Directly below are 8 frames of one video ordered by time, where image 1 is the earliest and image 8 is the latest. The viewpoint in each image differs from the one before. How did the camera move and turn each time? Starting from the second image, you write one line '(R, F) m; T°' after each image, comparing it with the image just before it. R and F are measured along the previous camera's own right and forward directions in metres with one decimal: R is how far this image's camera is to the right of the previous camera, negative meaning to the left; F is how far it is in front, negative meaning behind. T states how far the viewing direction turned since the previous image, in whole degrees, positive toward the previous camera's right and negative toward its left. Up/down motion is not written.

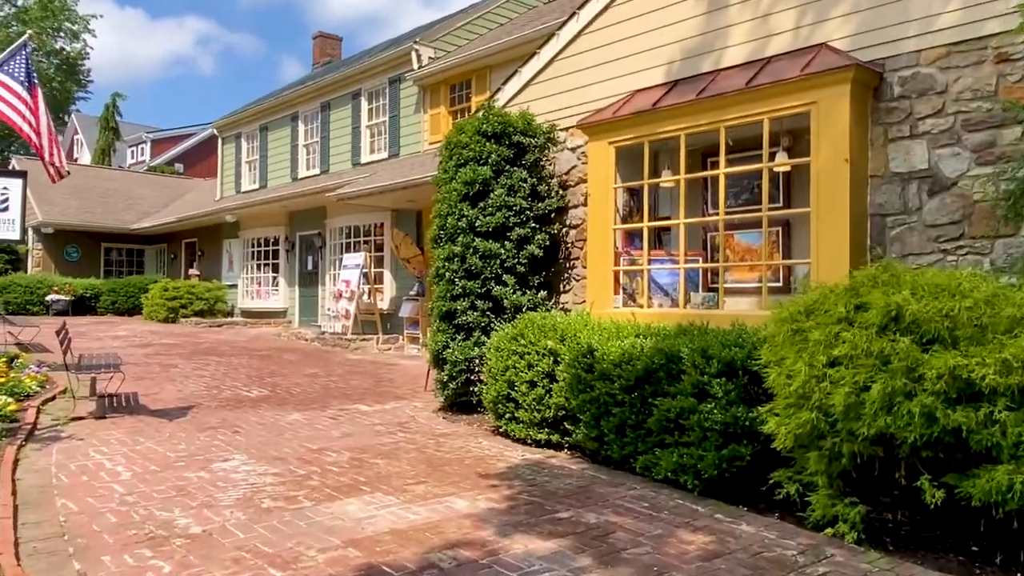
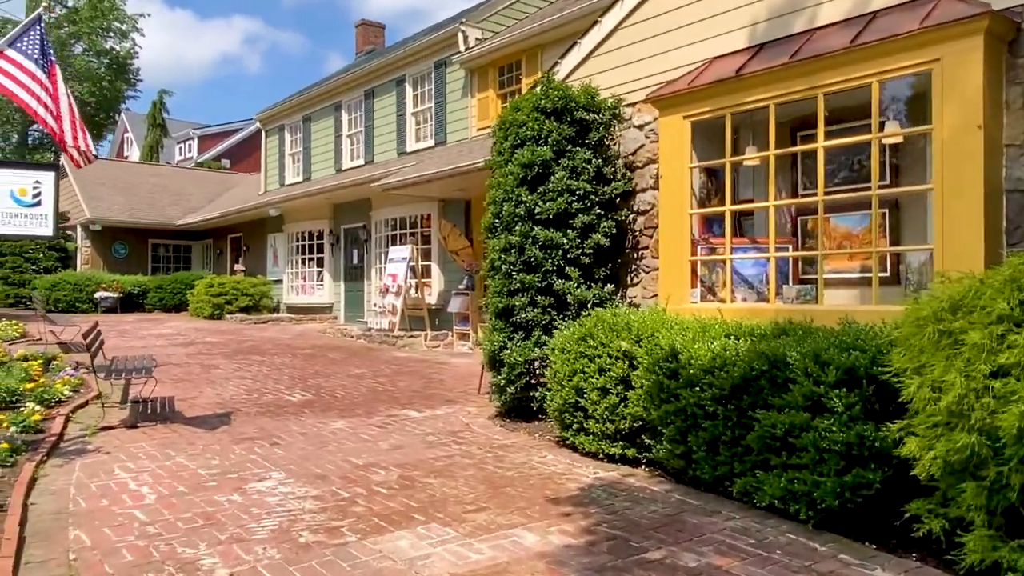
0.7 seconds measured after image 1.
(-0.2, +0.7) m; -3°
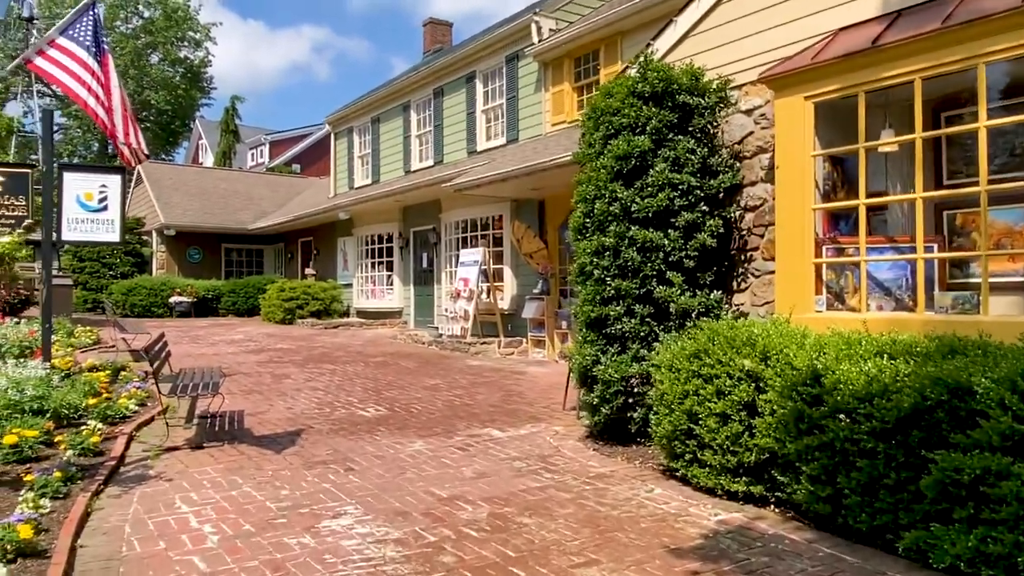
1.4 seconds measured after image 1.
(-0.2, +0.7) m; -5°
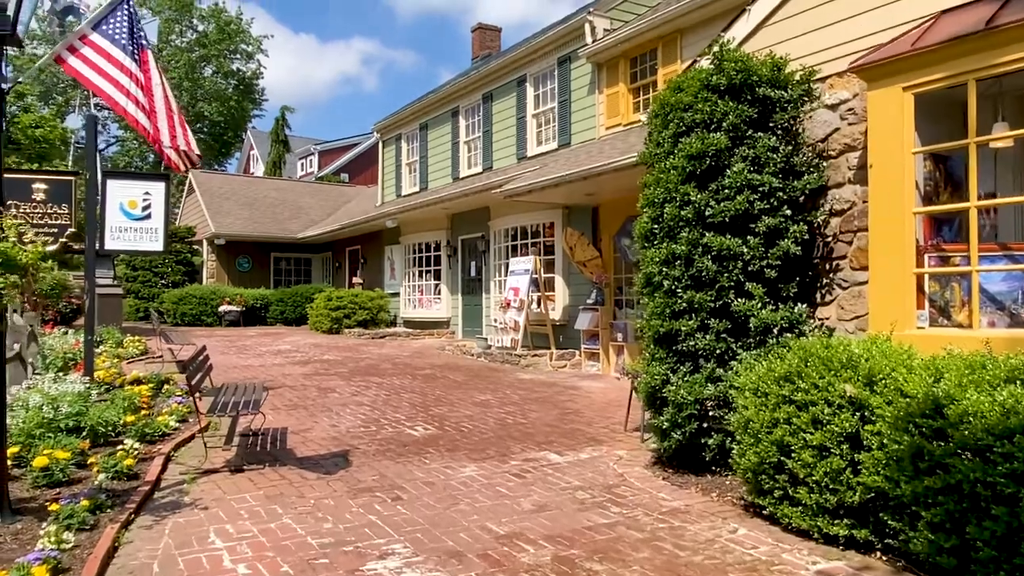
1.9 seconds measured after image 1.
(-0.1, +0.5) m; -3°
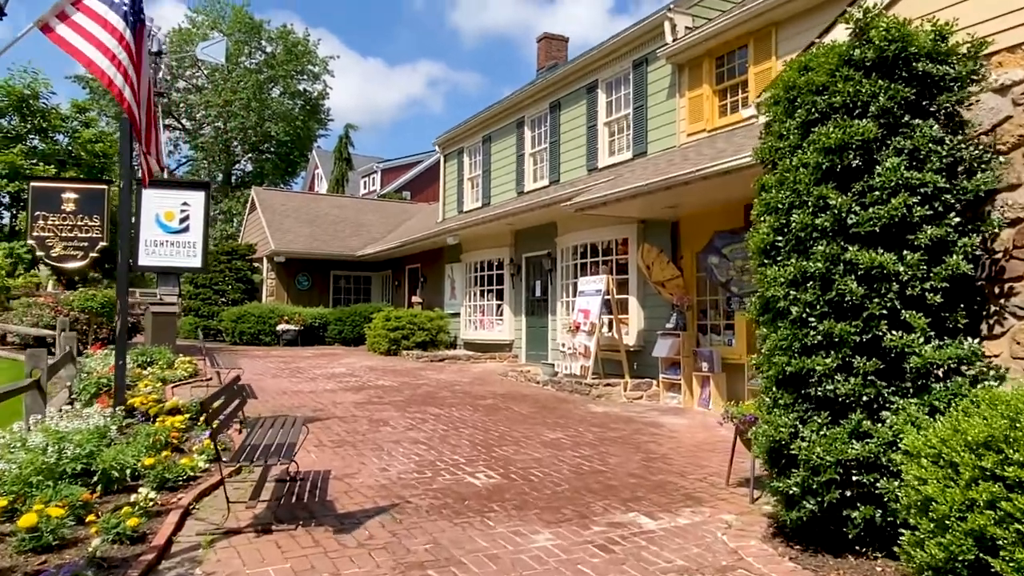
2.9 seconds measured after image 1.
(-0.1, +1.0) m; -5°
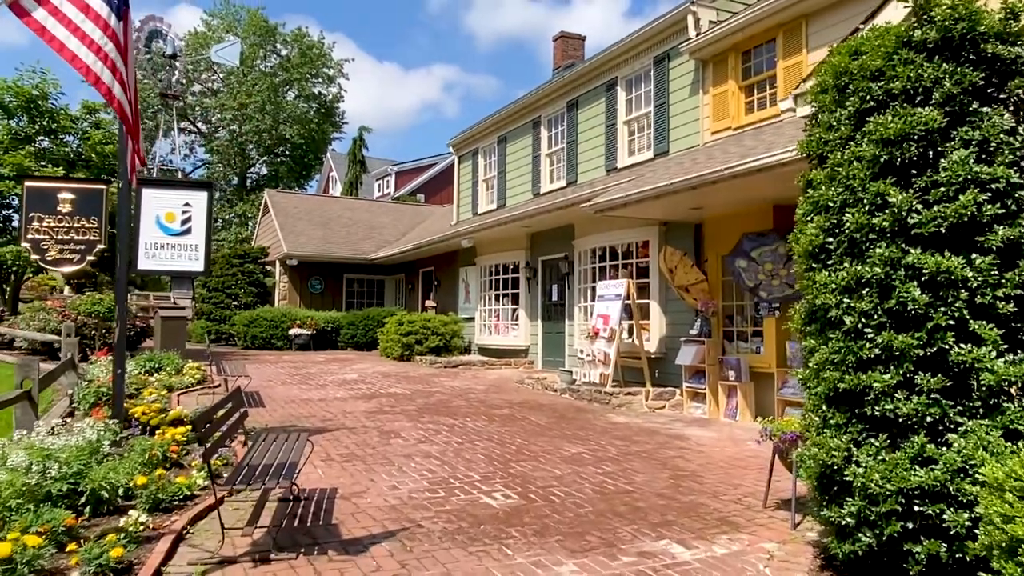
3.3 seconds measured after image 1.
(0.0, +0.4) m; -1°
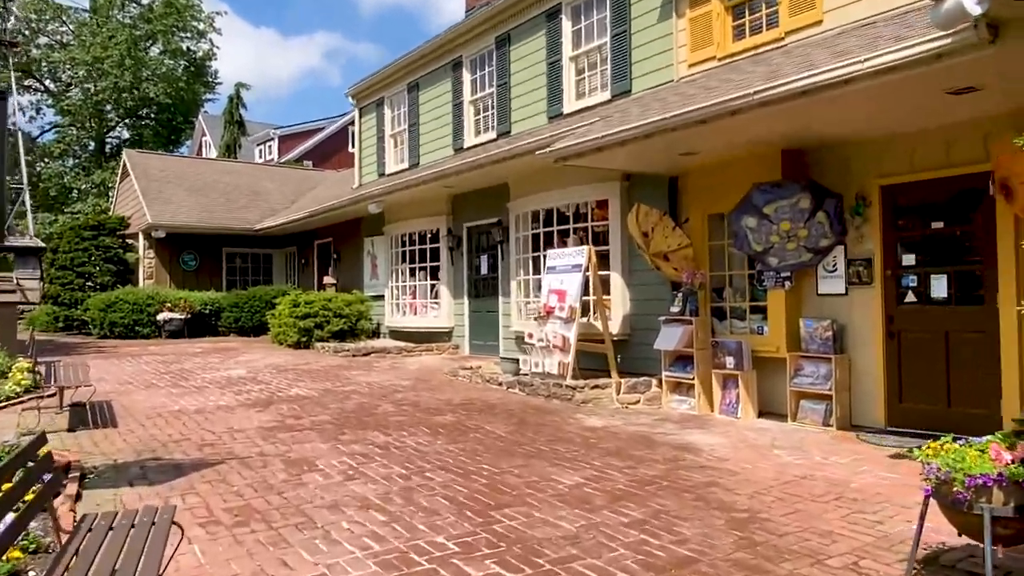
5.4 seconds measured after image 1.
(-0.5, +2.1) m; +8°
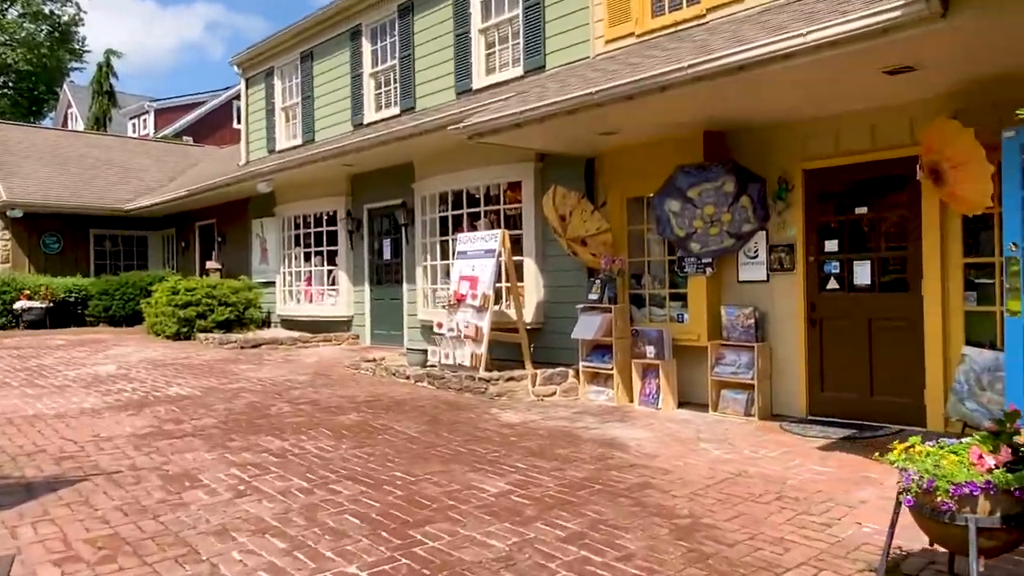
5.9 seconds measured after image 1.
(-0.1, +0.5) m; +8°
